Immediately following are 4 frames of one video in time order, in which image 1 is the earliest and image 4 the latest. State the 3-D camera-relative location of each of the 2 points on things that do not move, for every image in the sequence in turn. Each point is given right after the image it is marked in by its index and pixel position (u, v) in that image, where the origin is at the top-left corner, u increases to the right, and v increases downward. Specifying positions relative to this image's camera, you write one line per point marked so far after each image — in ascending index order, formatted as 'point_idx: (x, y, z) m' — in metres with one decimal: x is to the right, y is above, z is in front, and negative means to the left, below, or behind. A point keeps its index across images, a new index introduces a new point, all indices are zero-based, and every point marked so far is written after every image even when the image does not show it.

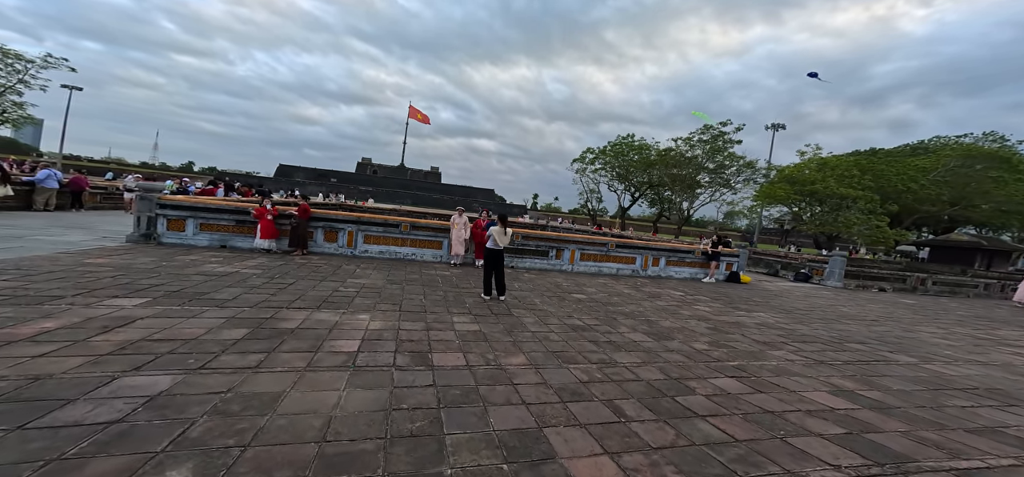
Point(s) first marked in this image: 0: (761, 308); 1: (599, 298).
0: (+4.8, -1.3, +7.0) m
1: (+1.7, -1.1, +7.1) m
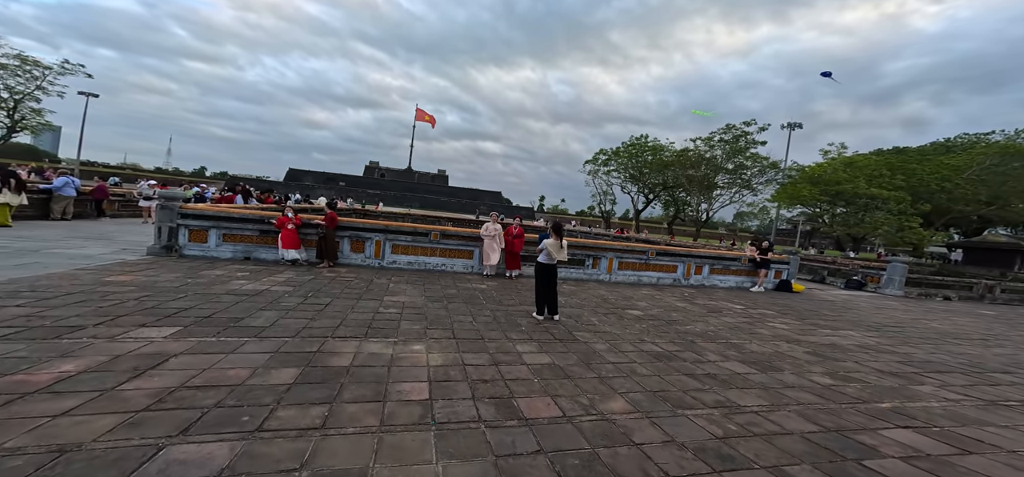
0: (+5.6, -1.5, +6.3) m
1: (+2.6, -1.3, +6.5) m
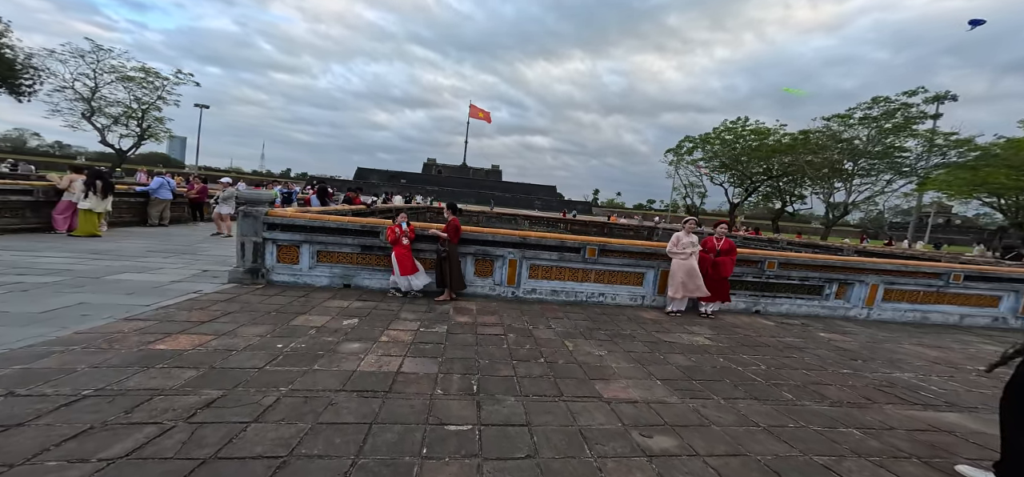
0: (+8.5, -1.7, +2.2) m
1: (+5.6, -1.5, +2.8) m
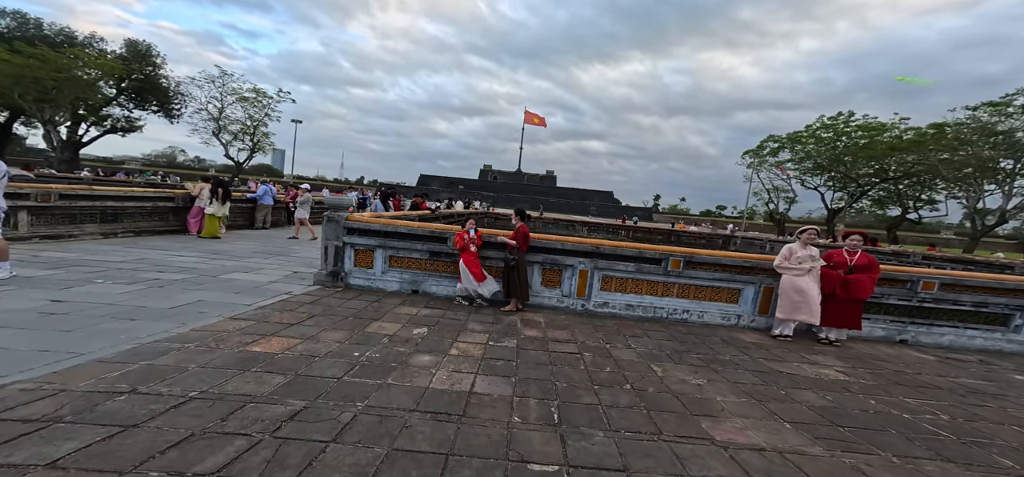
0: (+8.9, -1.7, +0.1) m
1: (+6.1, -1.6, +1.3) m
